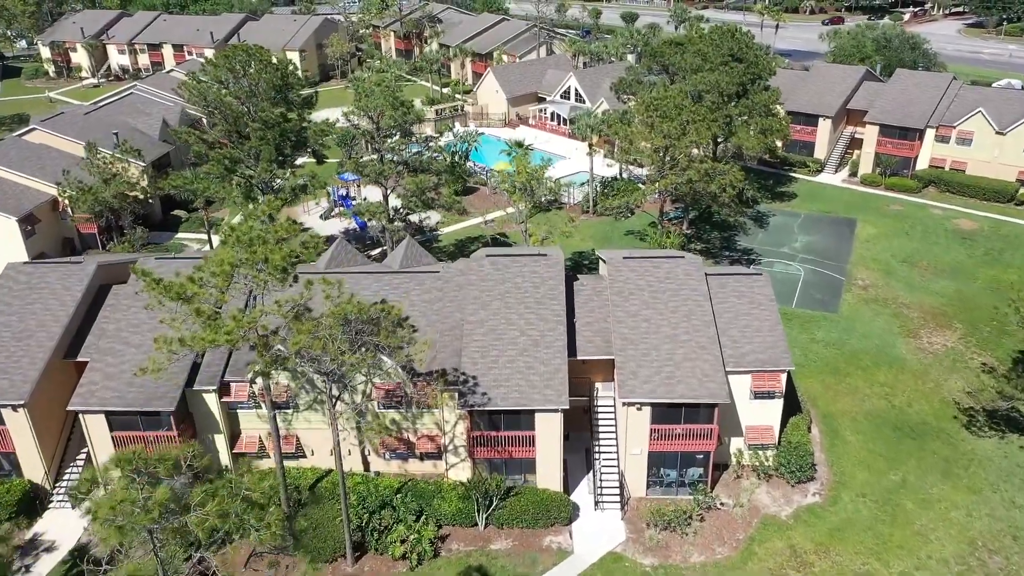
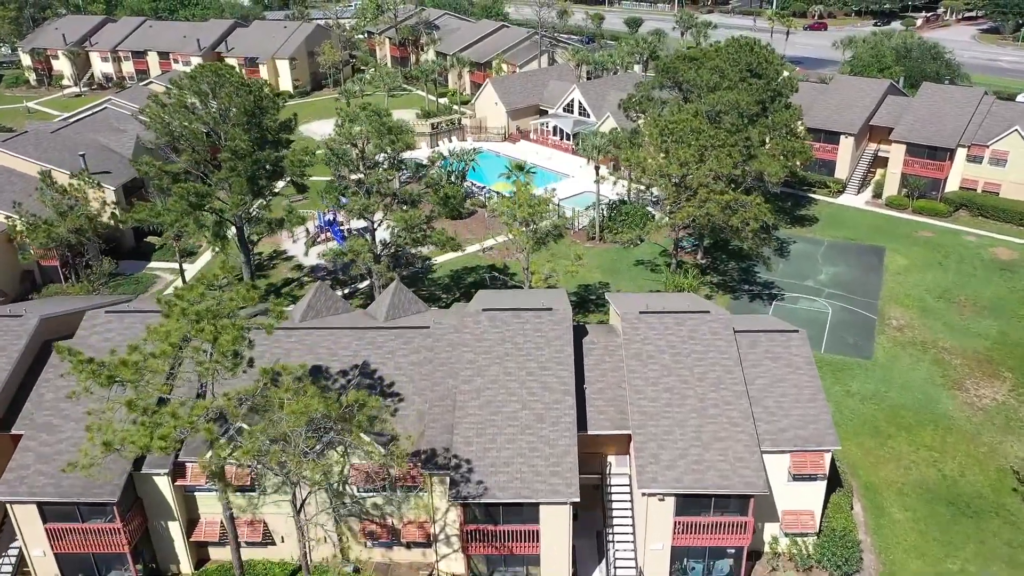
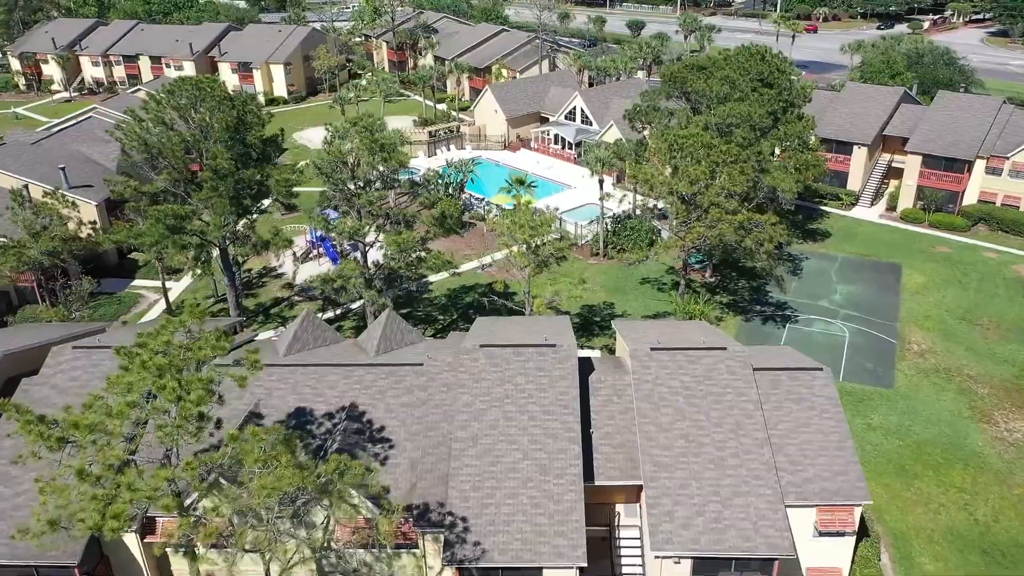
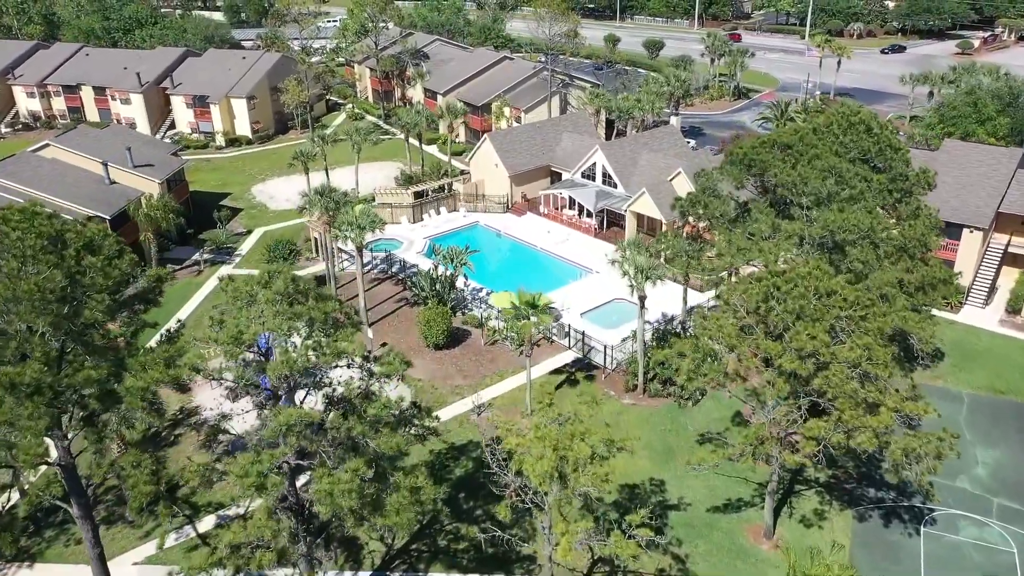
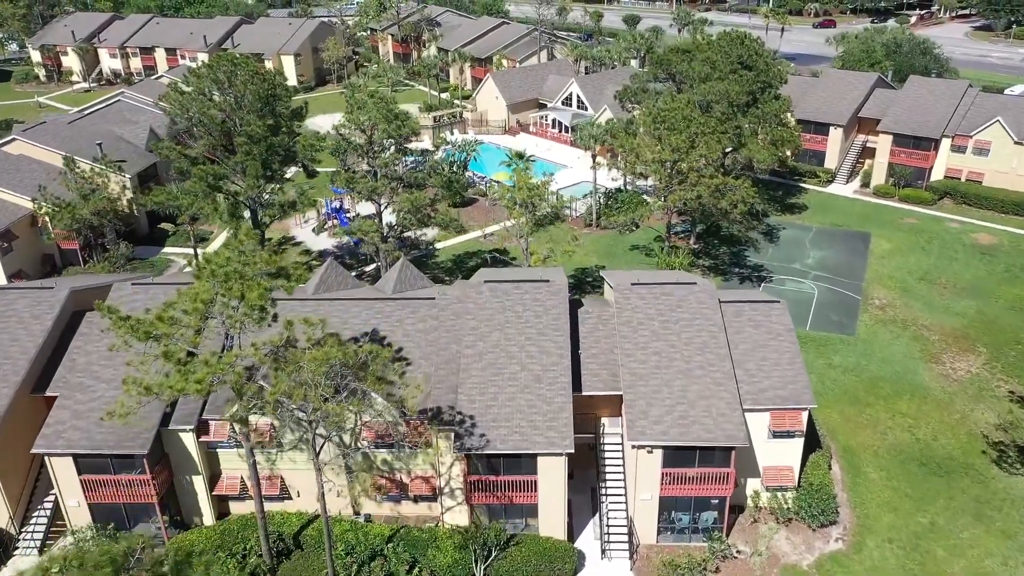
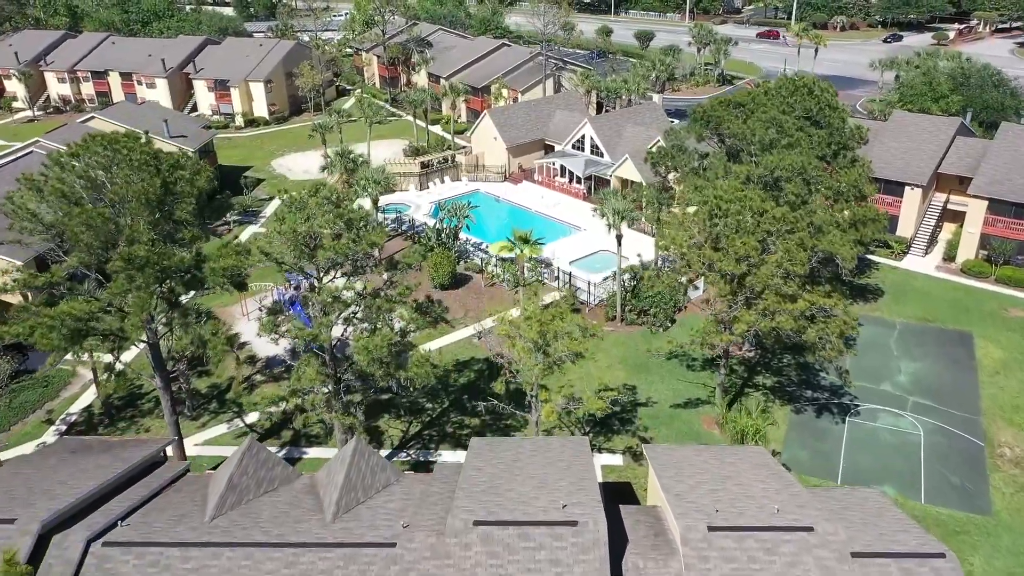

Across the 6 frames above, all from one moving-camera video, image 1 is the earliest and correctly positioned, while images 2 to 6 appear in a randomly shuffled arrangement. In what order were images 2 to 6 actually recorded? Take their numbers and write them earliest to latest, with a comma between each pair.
5, 2, 3, 6, 4
